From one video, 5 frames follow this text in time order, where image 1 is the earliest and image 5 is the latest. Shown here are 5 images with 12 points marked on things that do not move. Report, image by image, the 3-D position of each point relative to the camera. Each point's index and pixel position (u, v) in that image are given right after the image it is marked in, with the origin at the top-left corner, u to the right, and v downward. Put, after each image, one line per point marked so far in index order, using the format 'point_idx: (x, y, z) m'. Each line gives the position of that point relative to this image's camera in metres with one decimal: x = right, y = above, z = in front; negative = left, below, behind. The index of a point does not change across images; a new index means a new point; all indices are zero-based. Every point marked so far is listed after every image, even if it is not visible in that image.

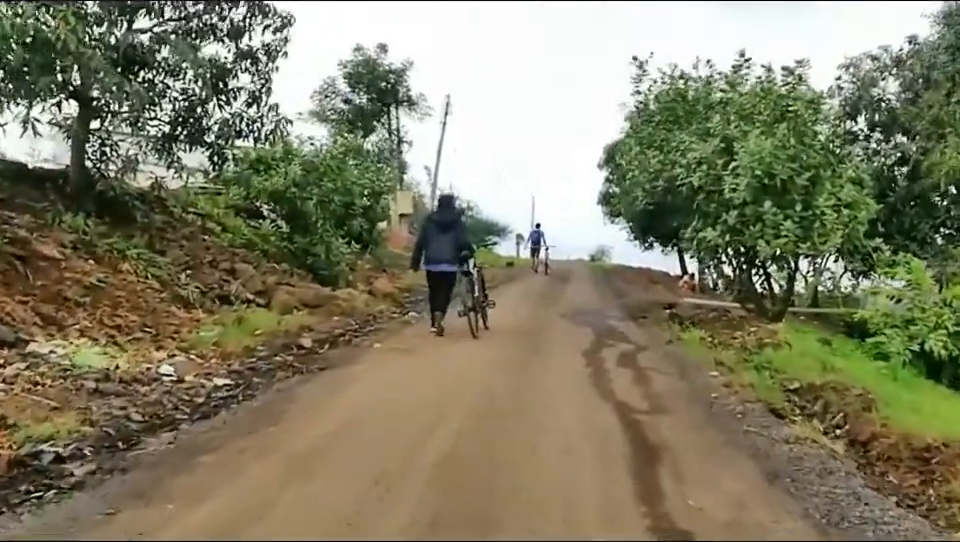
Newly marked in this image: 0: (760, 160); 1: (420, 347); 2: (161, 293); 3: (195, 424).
0: (+3.0, +1.2, +12.0) m
1: (-0.6, -0.8, +11.6) m
2: (-3.7, -0.3, +13.4) m
3: (-1.8, -1.0, +7.0) m
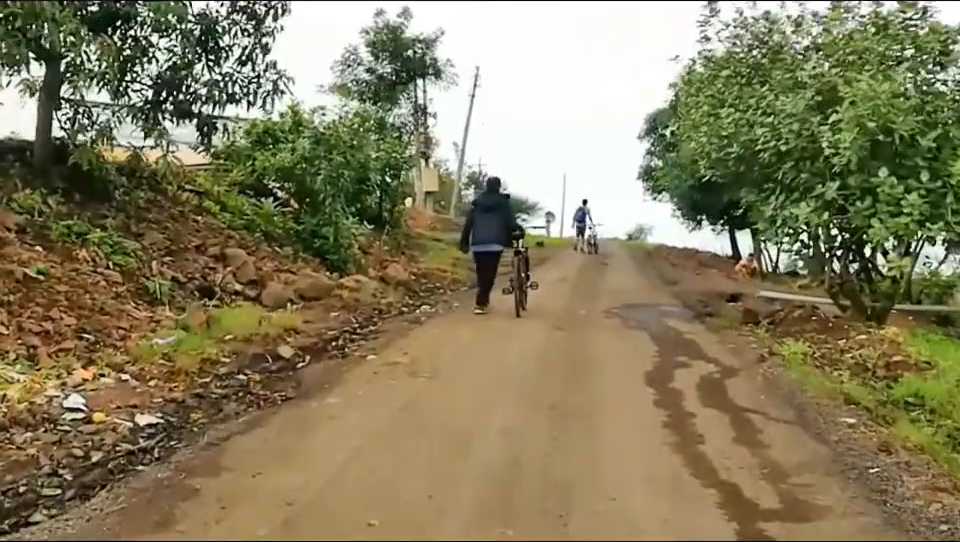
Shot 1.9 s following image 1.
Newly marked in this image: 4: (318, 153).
0: (+3.2, +1.3, +9.2) m
1: (-0.4, -0.8, +8.9) m
2: (-3.4, -0.1, +10.8) m
3: (-1.7, -1.0, +4.4) m
4: (-2.6, +1.9, +17.9) m
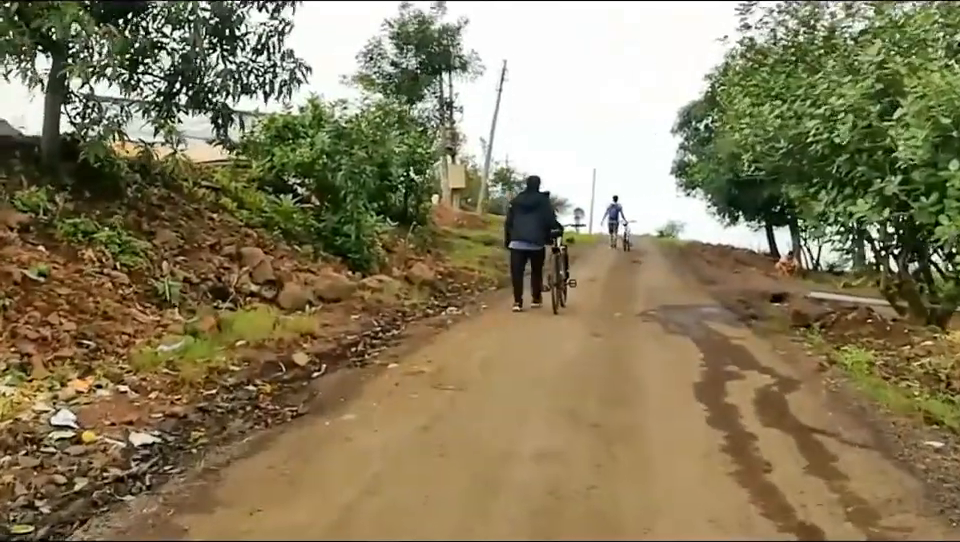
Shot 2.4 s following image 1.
0: (+3.5, +1.3, +8.4) m
1: (-0.2, -0.8, +8.2) m
2: (-3.2, -0.2, +10.1) m
3: (-1.6, -1.0, +3.7) m
4: (-2.1, +1.9, +17.2) m
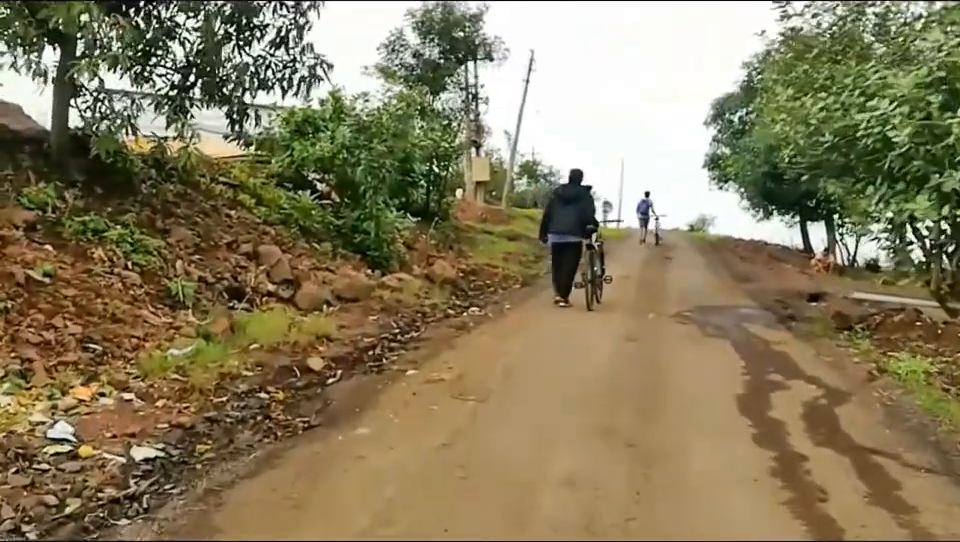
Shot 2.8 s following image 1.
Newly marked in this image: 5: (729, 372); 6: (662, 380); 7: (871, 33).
0: (+3.6, +1.2, +7.9) m
1: (0.0, -0.8, +7.8) m
2: (-3.0, -0.2, +9.8) m
3: (-1.5, -1.0, +3.3) m
4: (-1.8, +1.9, +16.8) m
5: (+1.9, -0.8, +8.8) m
6: (+1.3, -0.7, +8.2) m
7: (+3.9, +2.5, +11.8) m
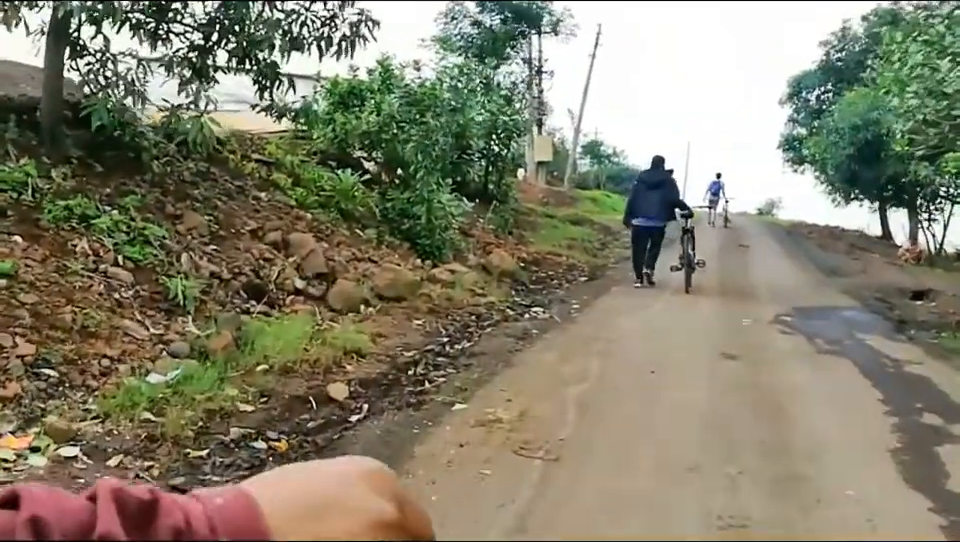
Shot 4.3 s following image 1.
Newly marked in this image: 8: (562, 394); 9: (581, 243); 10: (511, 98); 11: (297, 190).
0: (+4.0, +1.1, +5.7) m
1: (+0.3, -0.8, +5.9) m
2: (-2.5, -0.1, +8.0) m
3: (-1.4, -1.1, +1.5) m
4: (-1.0, +2.0, +14.9) m
5: (+2.3, -0.9, +6.8) m
6: (+1.7, -0.8, +6.2) m
7: (+4.4, +2.5, +9.6) m
8: (+0.5, -0.7, +7.0) m
9: (+1.8, +0.5, +19.9) m
10: (+0.5, +3.0, +19.8) m
11: (-2.3, +1.0, +14.0) m
